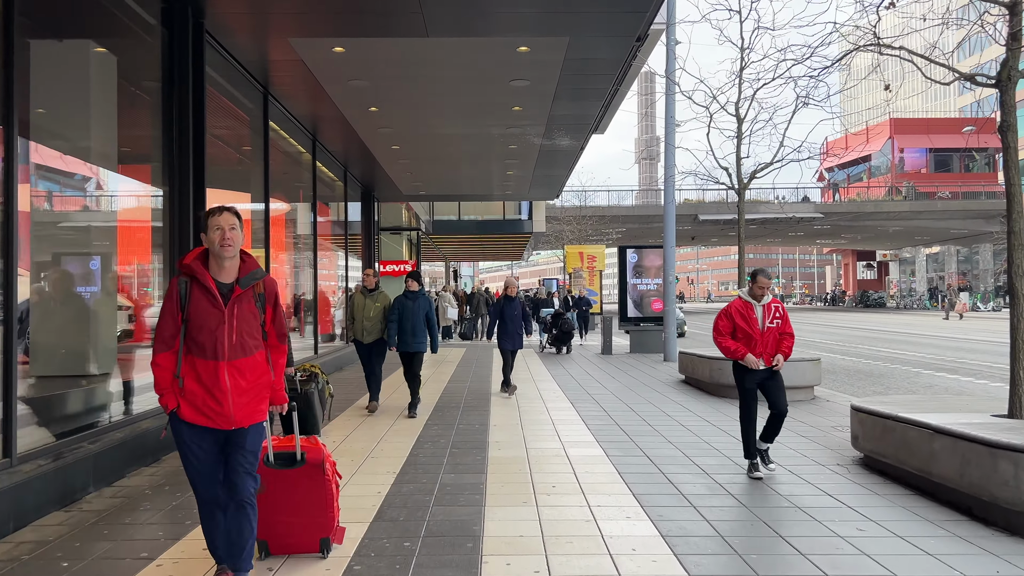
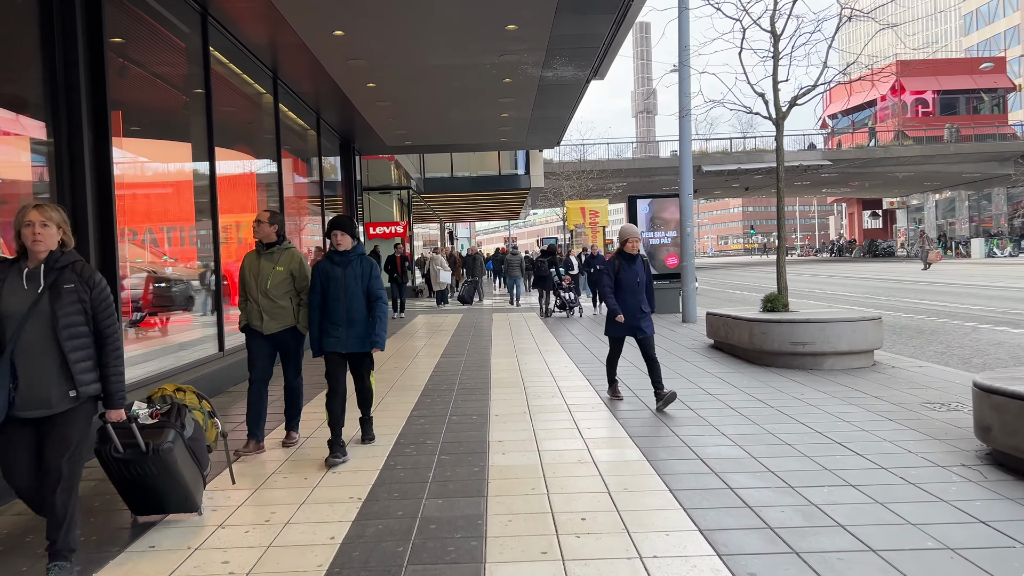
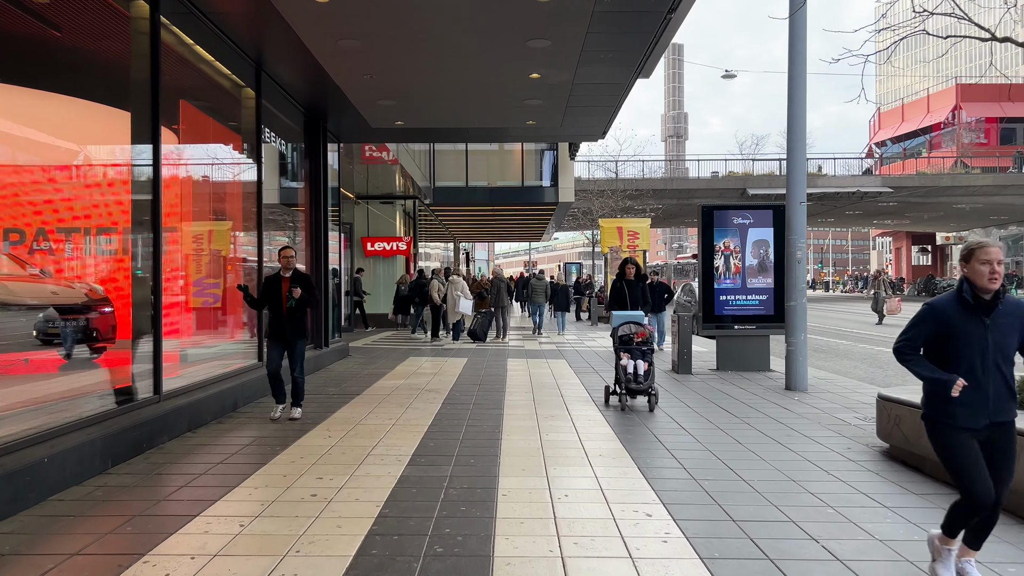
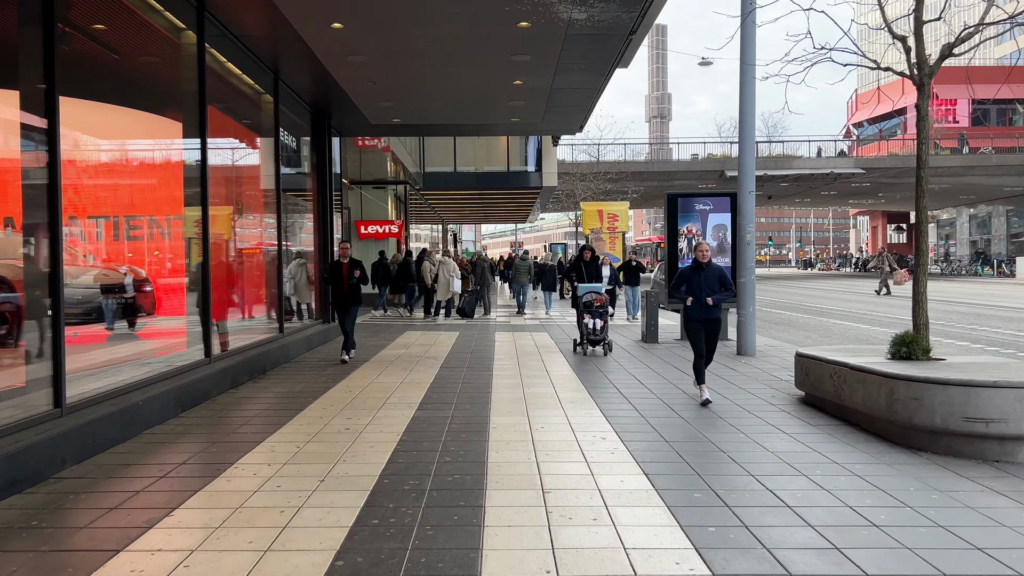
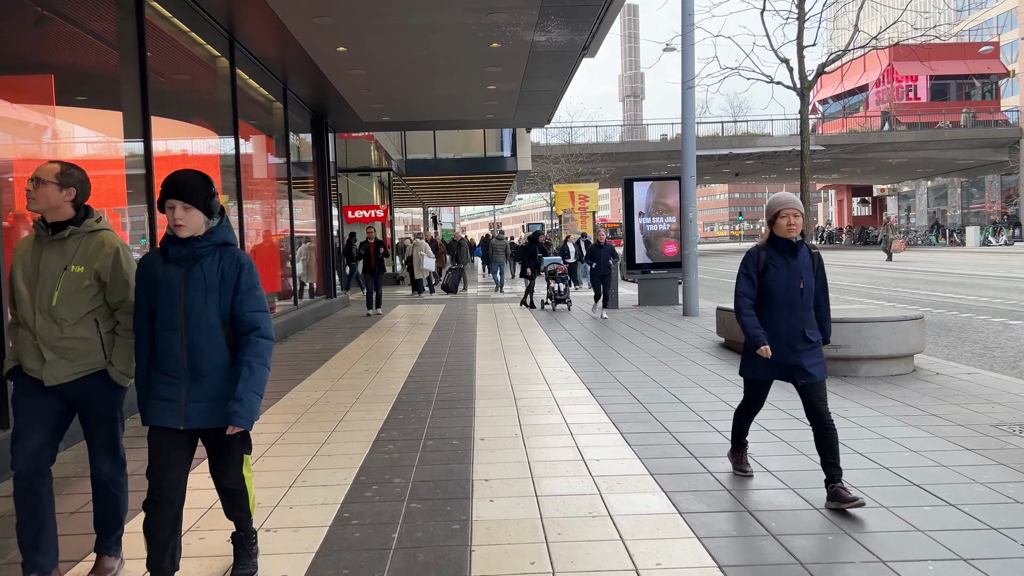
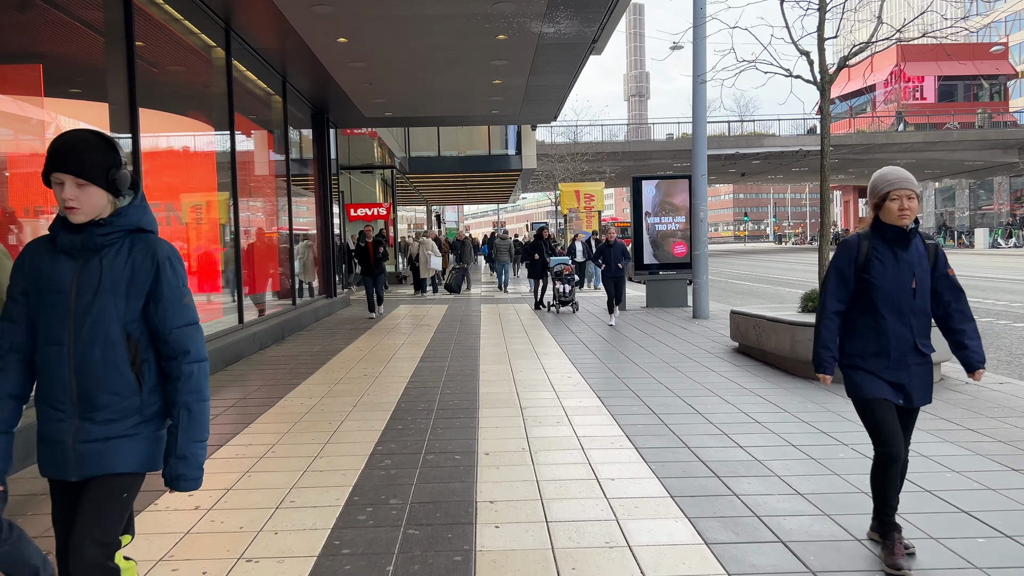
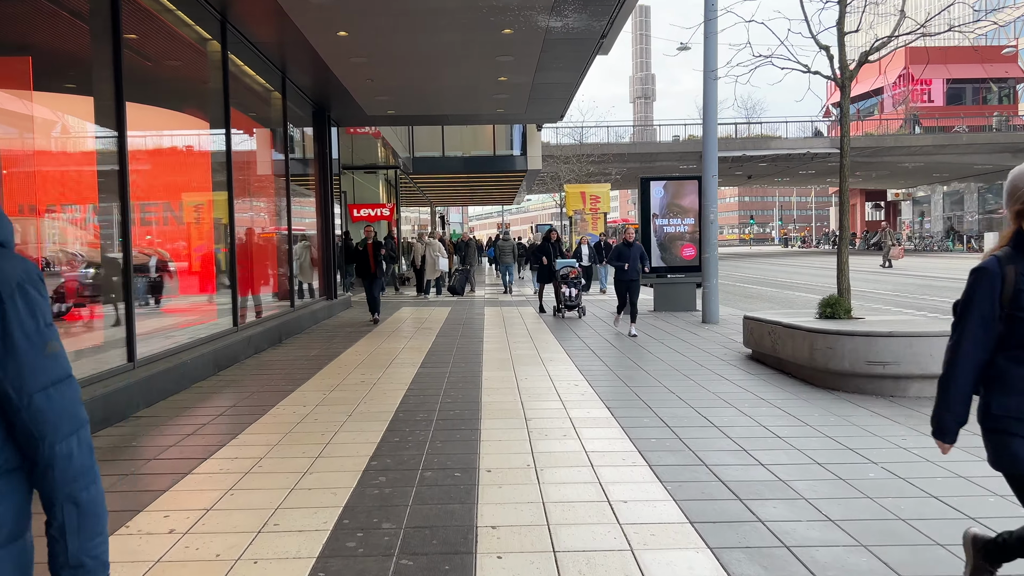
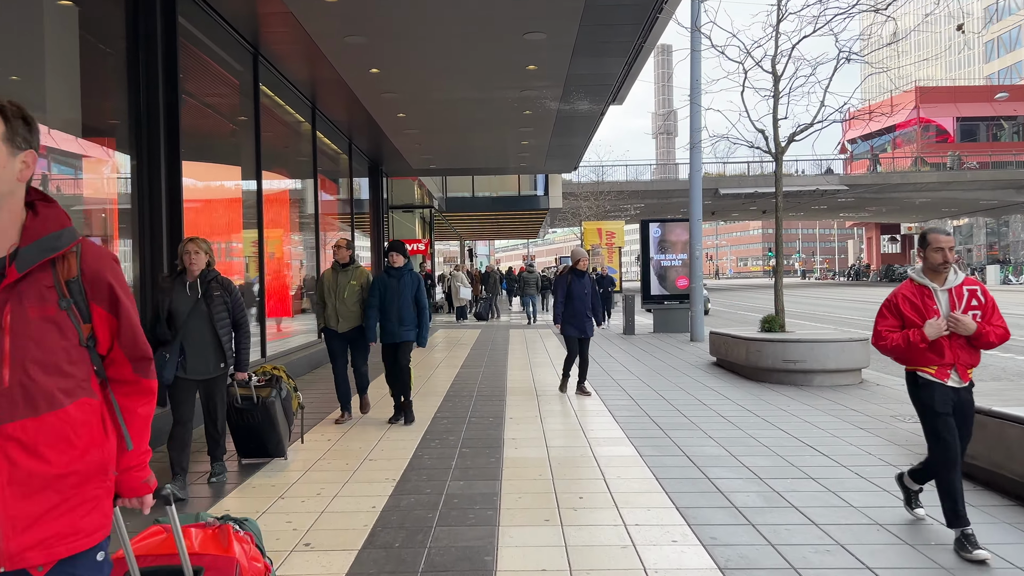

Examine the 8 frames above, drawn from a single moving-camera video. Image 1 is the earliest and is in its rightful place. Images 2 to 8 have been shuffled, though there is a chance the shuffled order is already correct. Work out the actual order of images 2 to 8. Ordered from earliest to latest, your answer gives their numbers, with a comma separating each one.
8, 2, 5, 6, 7, 4, 3
